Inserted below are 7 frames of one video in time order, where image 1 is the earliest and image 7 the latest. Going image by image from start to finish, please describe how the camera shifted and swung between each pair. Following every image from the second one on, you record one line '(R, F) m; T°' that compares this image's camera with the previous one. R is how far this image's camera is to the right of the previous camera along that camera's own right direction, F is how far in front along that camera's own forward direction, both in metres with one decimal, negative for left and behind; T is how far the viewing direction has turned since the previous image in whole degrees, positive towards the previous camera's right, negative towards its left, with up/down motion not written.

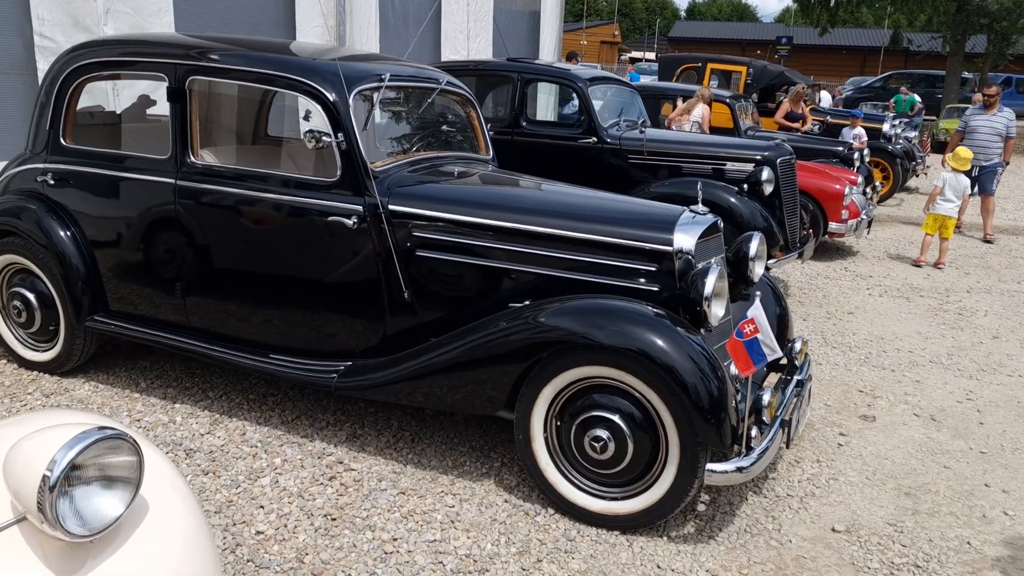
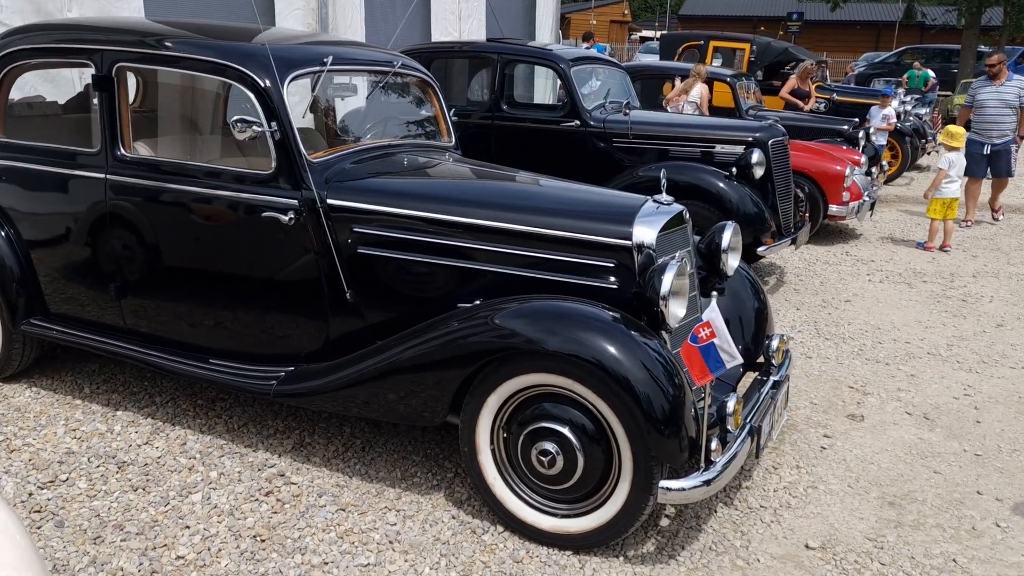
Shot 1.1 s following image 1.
(+0.2, +0.3) m; -1°
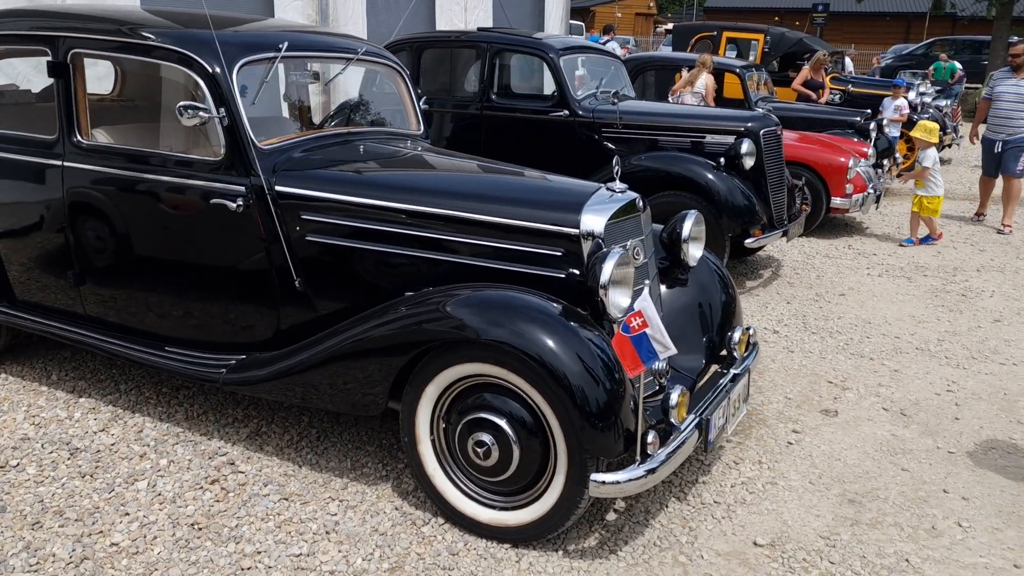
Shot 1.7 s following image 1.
(+0.3, +0.1) m; -2°
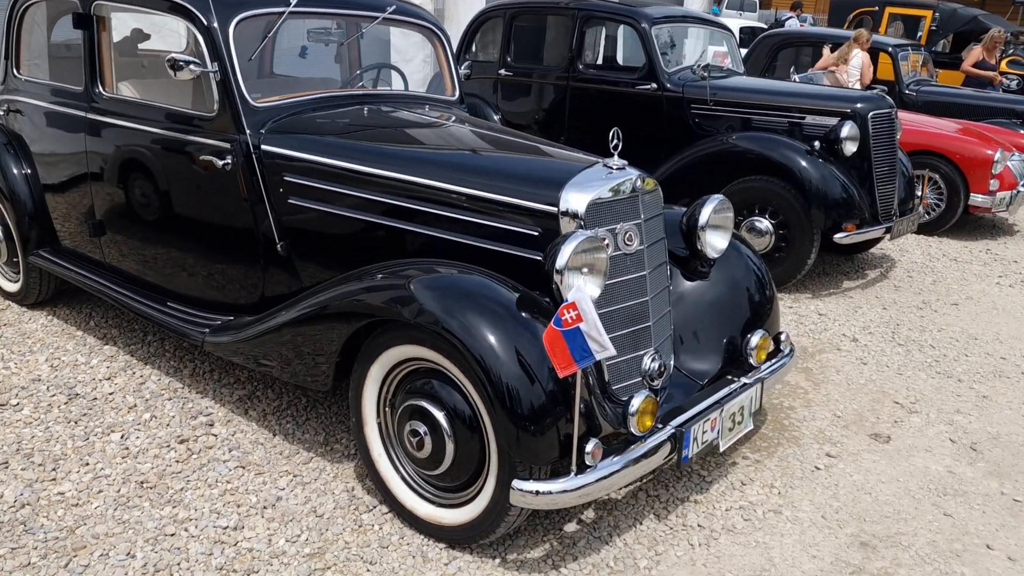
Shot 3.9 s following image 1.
(+0.6, +0.3) m; -11°
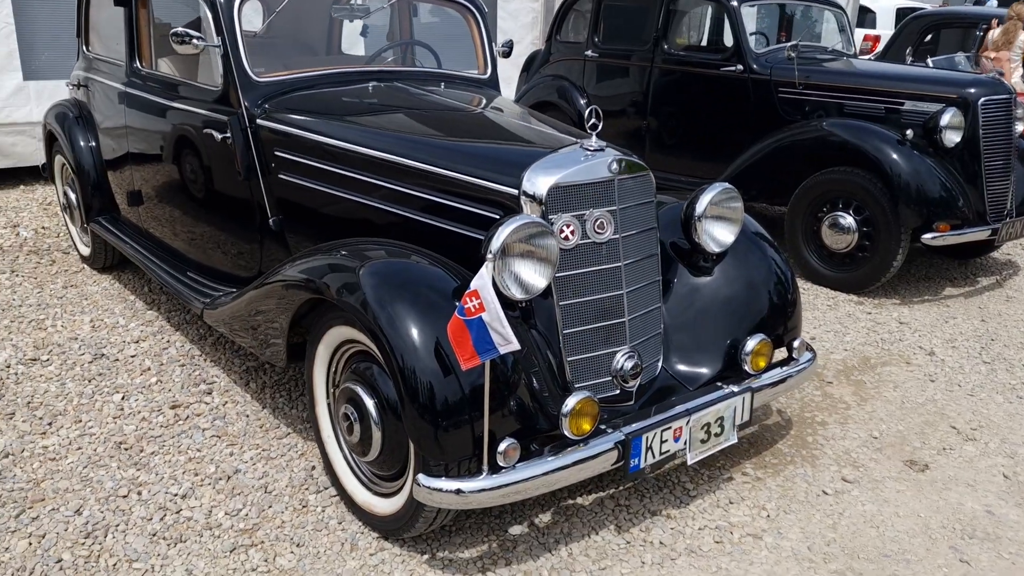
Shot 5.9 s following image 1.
(+0.6, +0.2) m; -11°
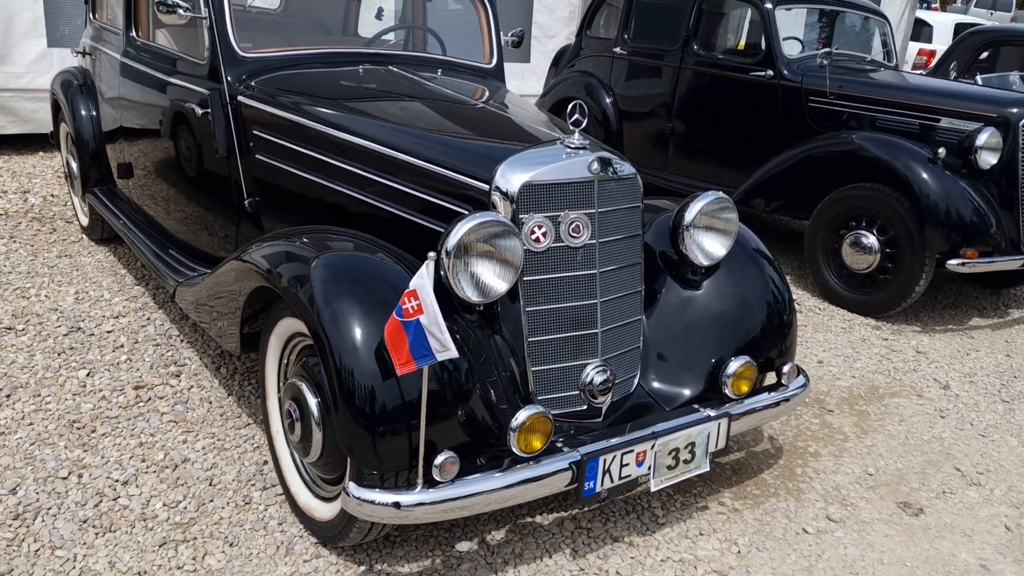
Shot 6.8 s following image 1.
(+0.2, +0.2) m; -3°
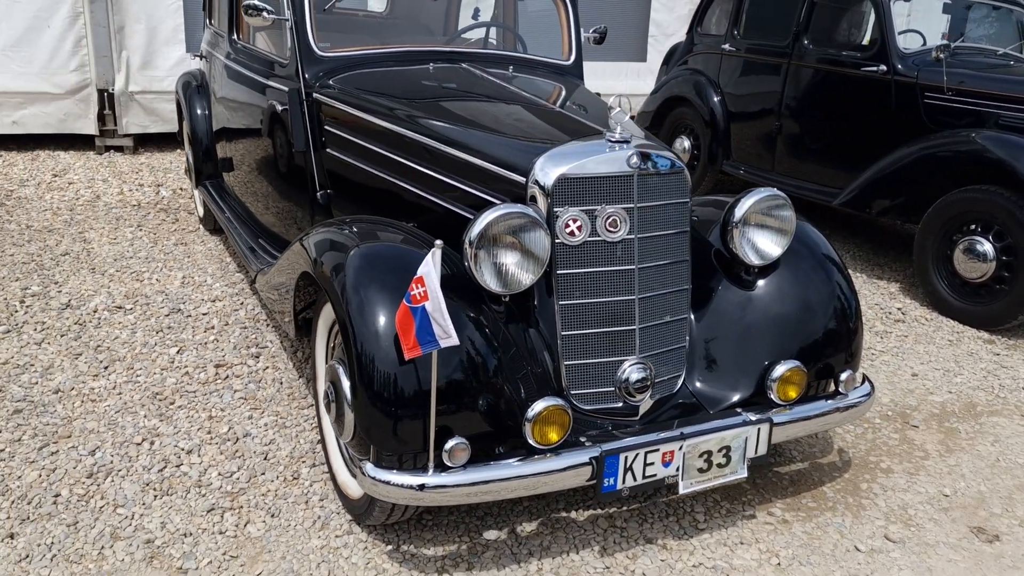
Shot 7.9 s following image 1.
(+0.3, 0.0) m; -9°
